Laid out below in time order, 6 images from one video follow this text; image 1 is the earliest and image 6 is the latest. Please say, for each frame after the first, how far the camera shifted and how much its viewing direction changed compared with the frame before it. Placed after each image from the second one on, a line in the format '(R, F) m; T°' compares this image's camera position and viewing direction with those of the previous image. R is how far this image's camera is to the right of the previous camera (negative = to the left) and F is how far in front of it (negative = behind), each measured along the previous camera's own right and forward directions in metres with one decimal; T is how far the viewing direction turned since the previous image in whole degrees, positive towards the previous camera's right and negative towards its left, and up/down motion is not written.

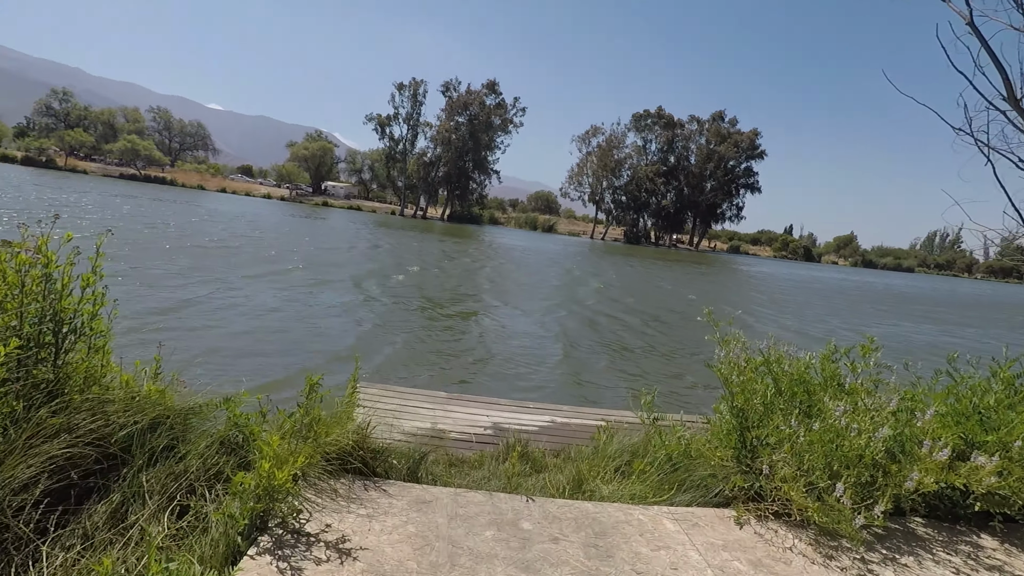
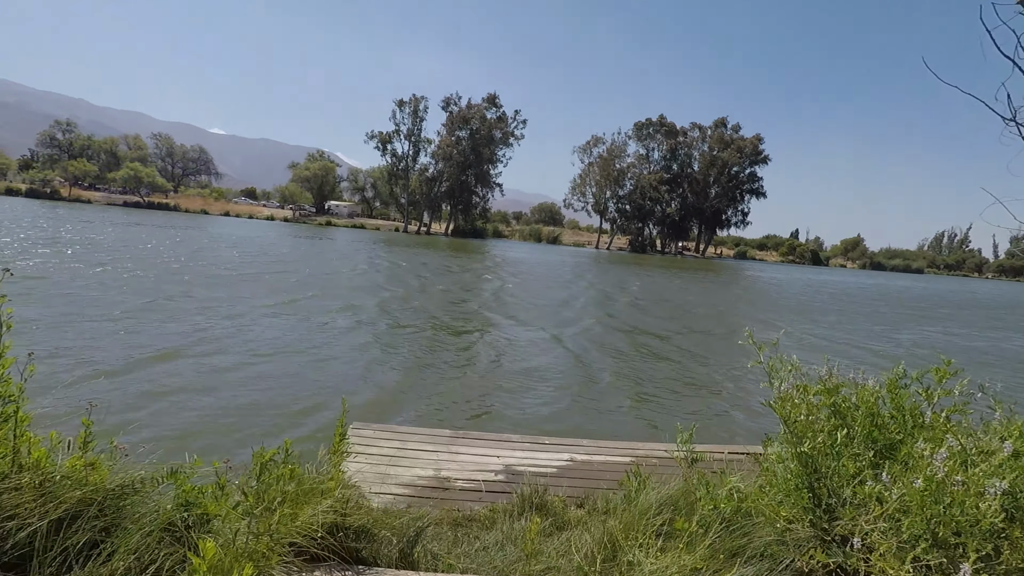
(0.0, +0.4) m; -1°
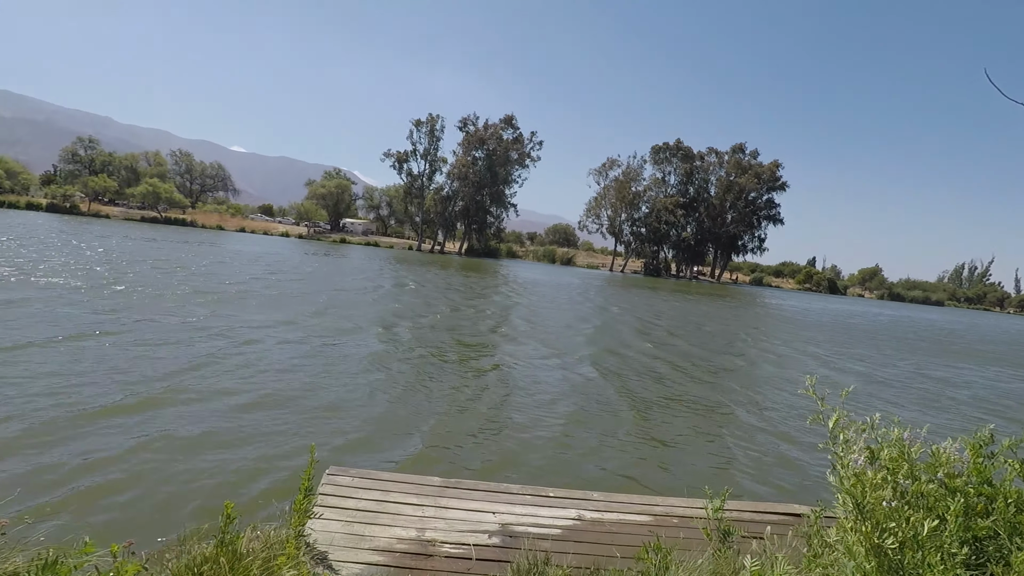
(0.0, +0.4) m; -1°
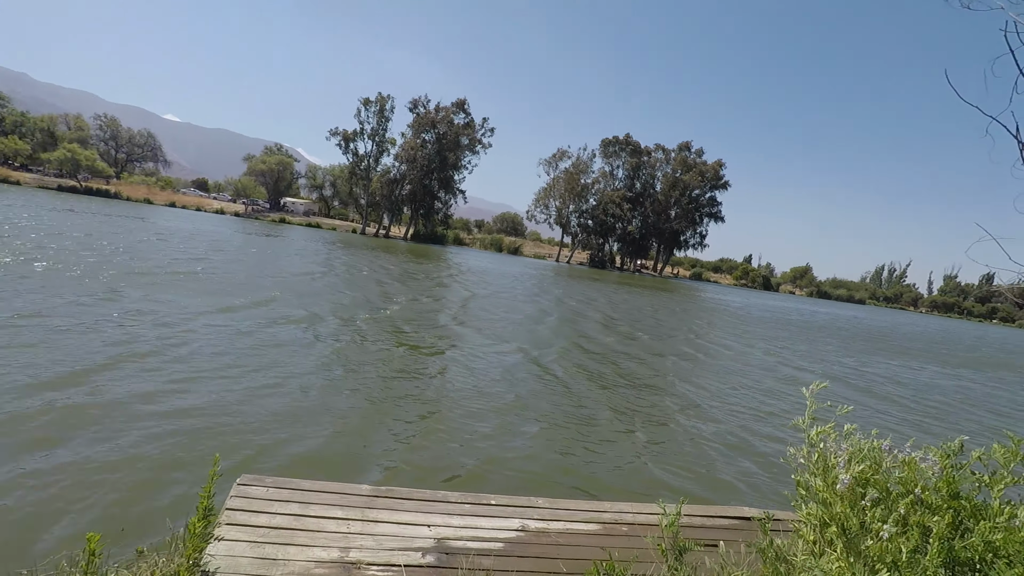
(0.0, +0.2) m; +6°
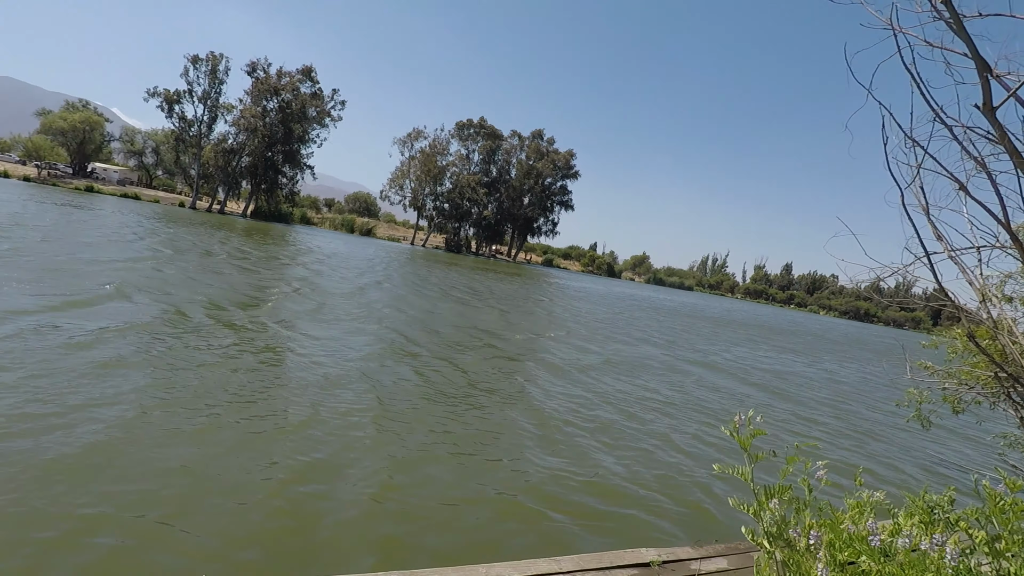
(0.0, +0.7) m; +16°
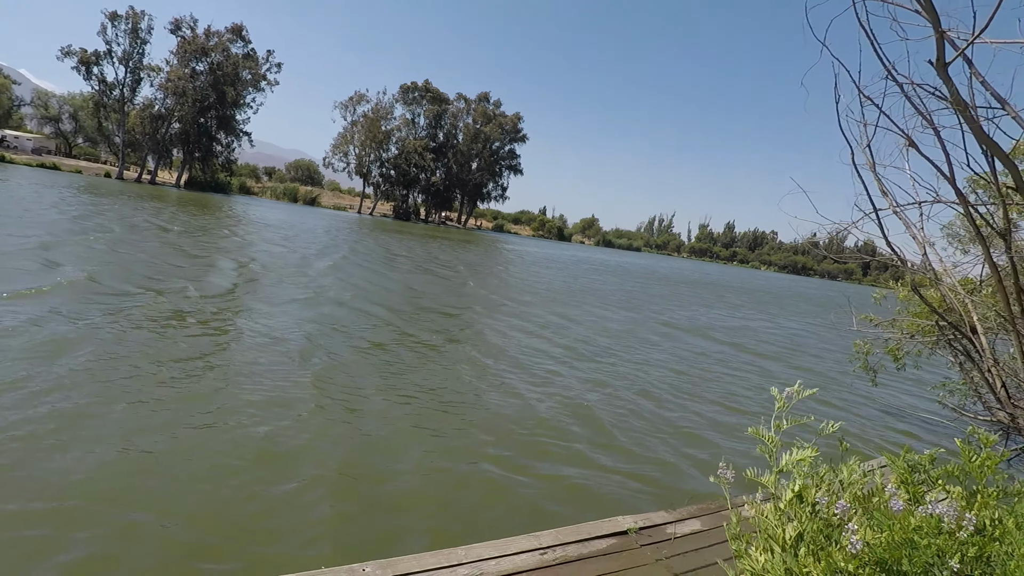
(-0.1, +0.1) m; +5°
